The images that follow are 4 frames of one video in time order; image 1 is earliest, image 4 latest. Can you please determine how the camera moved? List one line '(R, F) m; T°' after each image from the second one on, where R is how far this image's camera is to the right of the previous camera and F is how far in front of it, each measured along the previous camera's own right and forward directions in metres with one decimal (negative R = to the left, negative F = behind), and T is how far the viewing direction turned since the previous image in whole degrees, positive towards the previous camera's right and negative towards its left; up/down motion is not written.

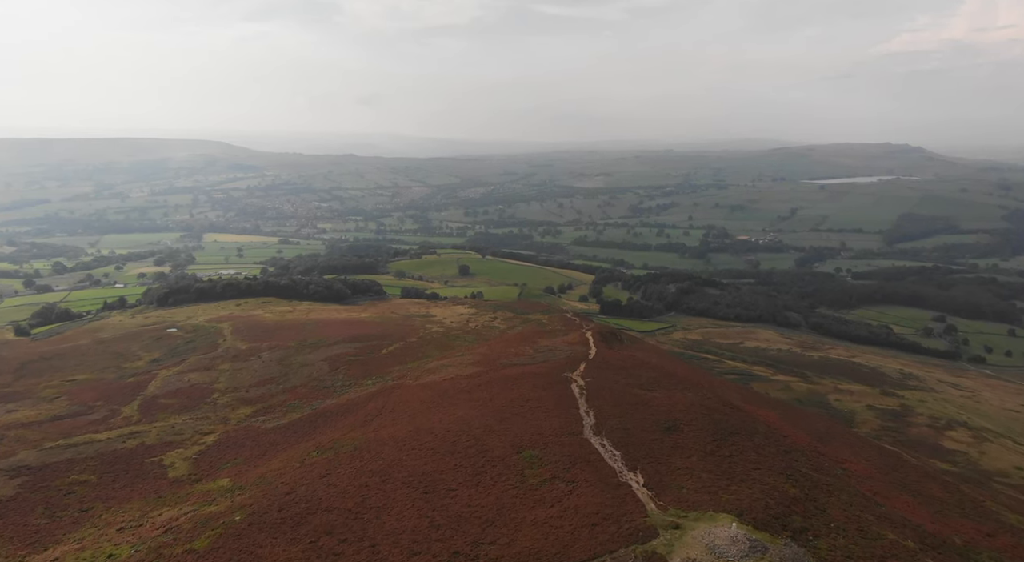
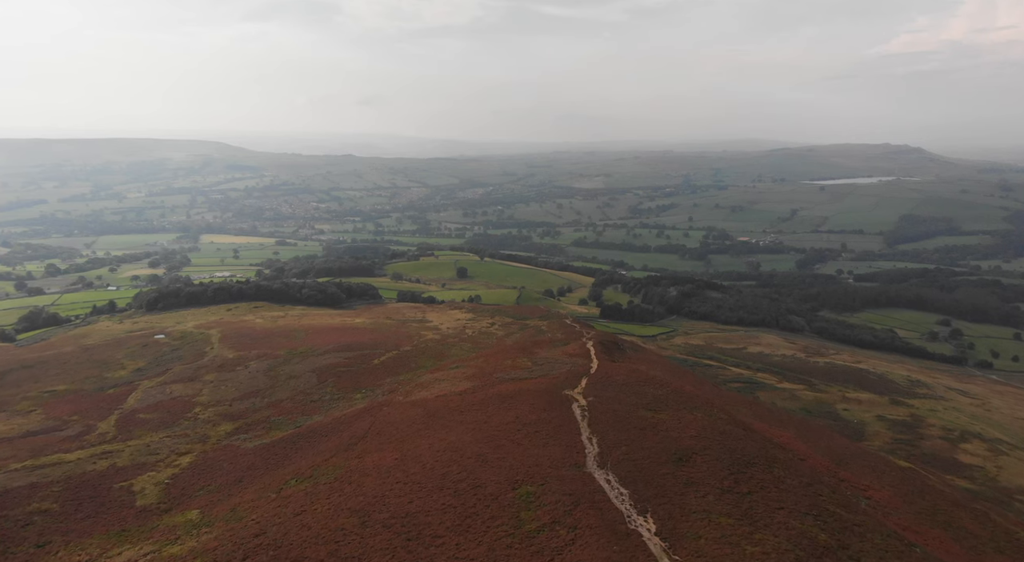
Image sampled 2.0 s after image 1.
(+0.1, +1.7) m; 0°
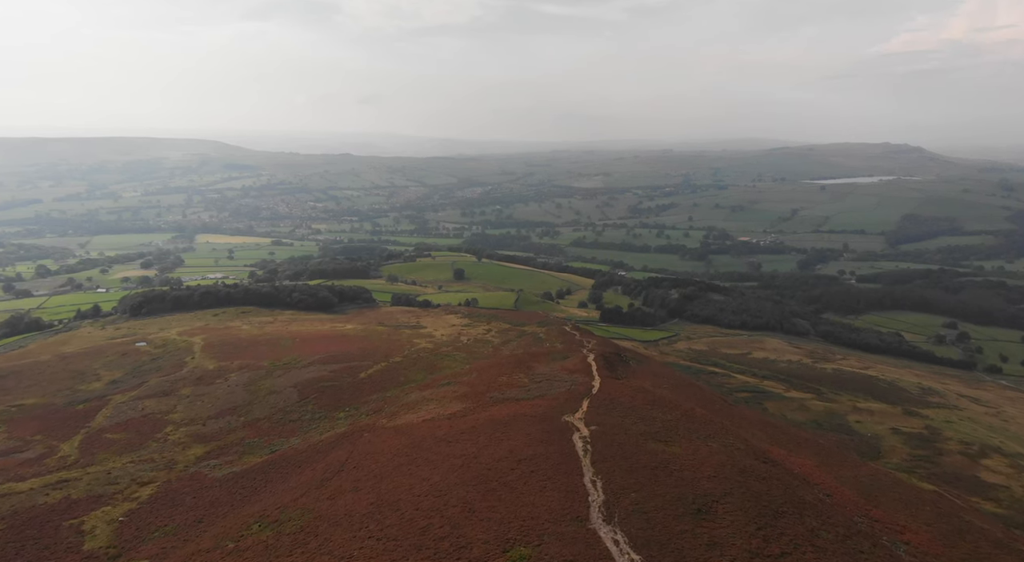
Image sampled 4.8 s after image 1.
(+0.2, +2.3) m; 0°
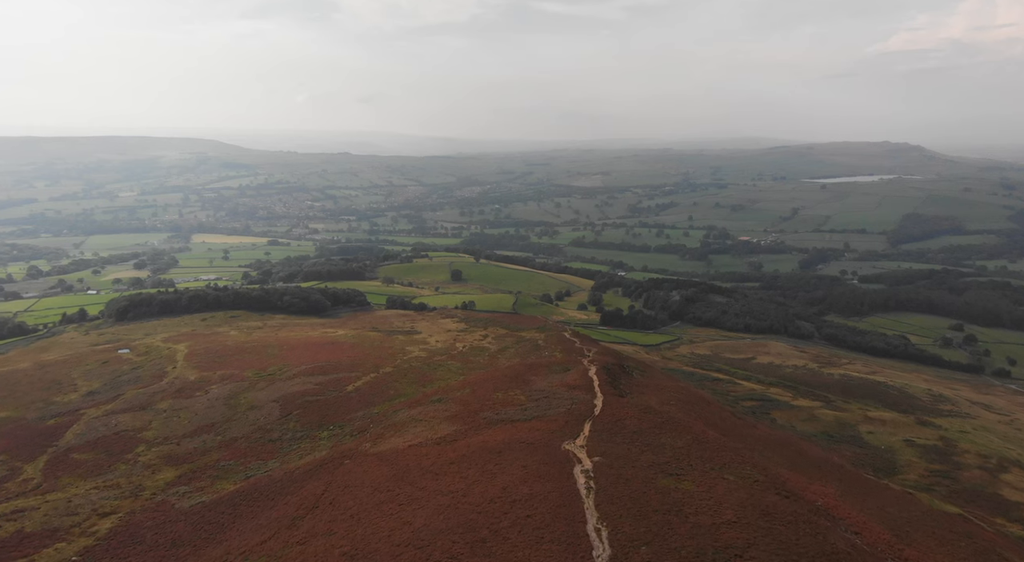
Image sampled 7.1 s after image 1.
(+0.2, +2.0) m; 0°
